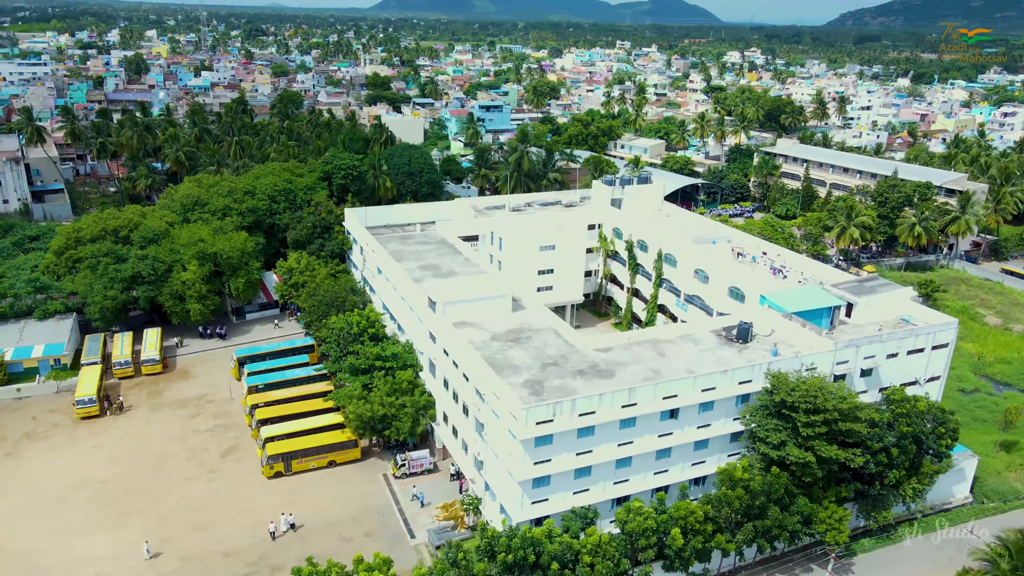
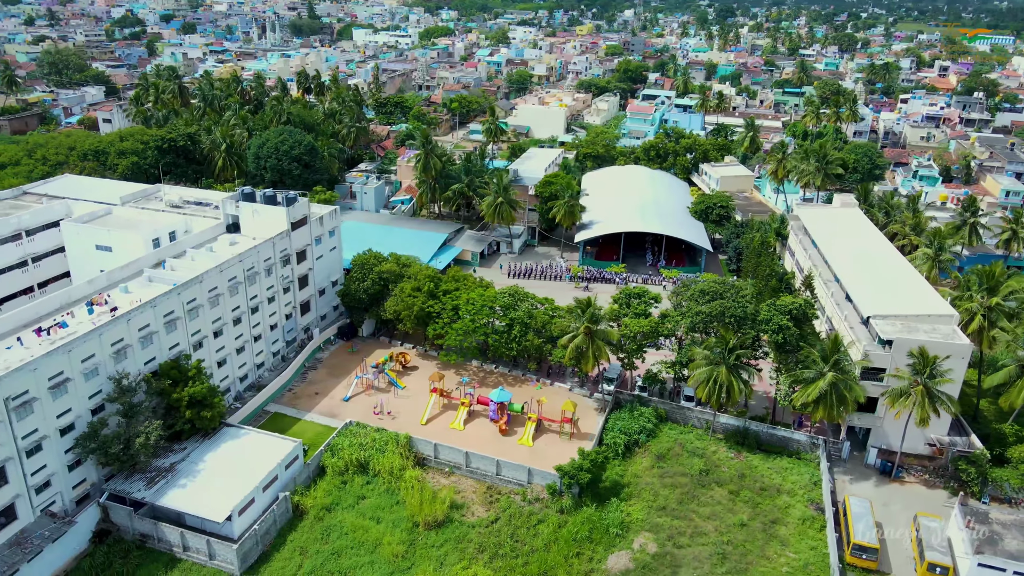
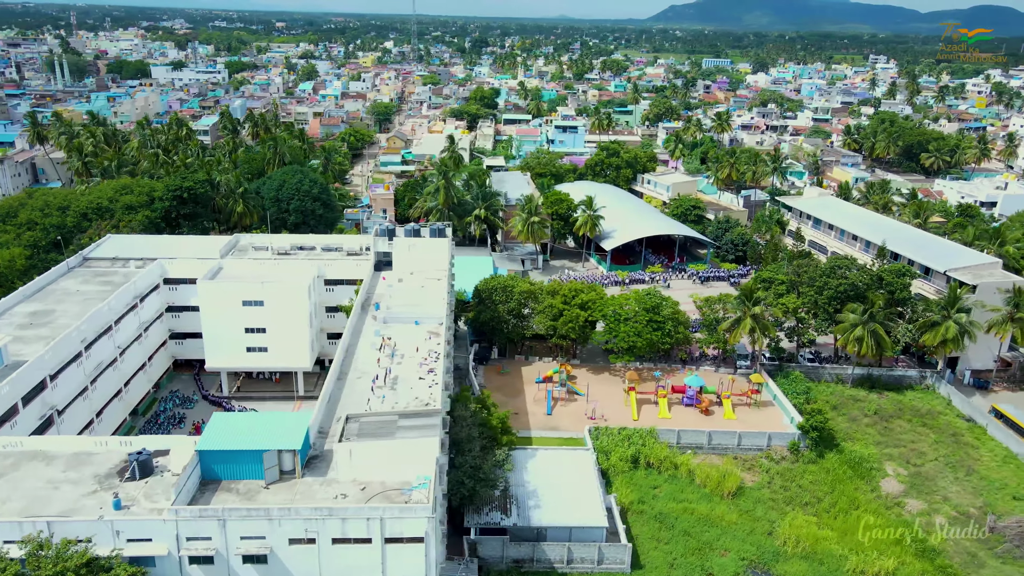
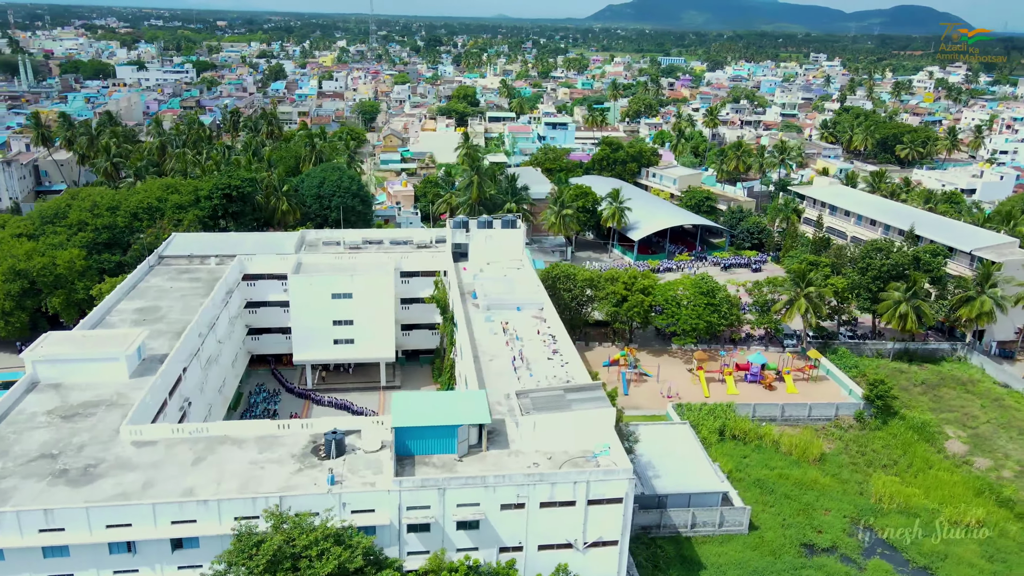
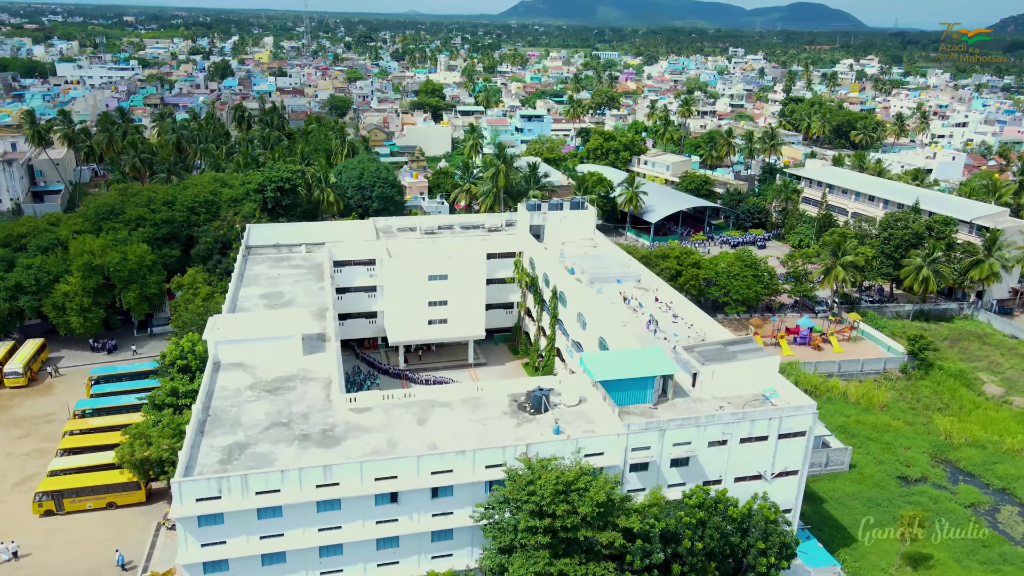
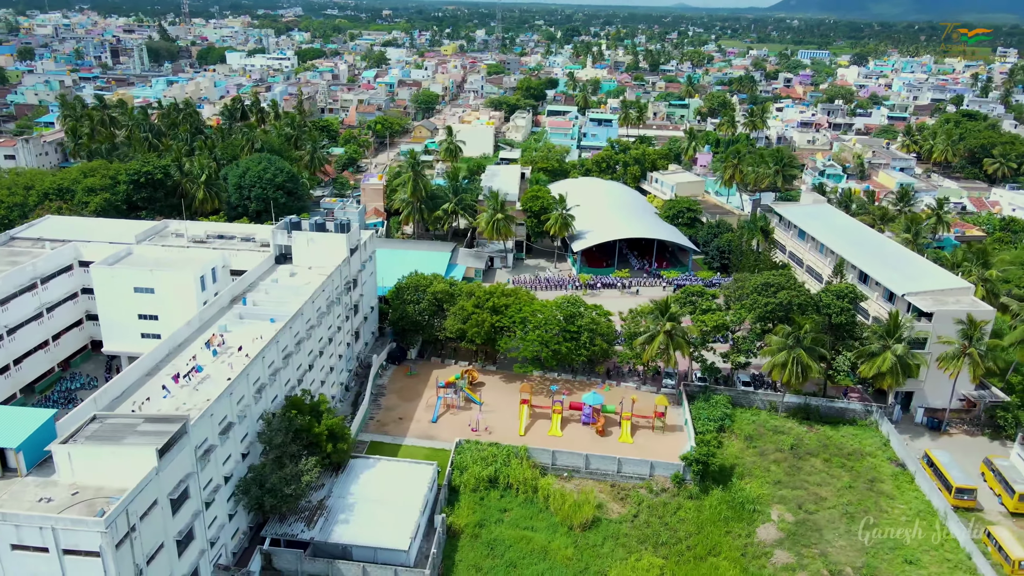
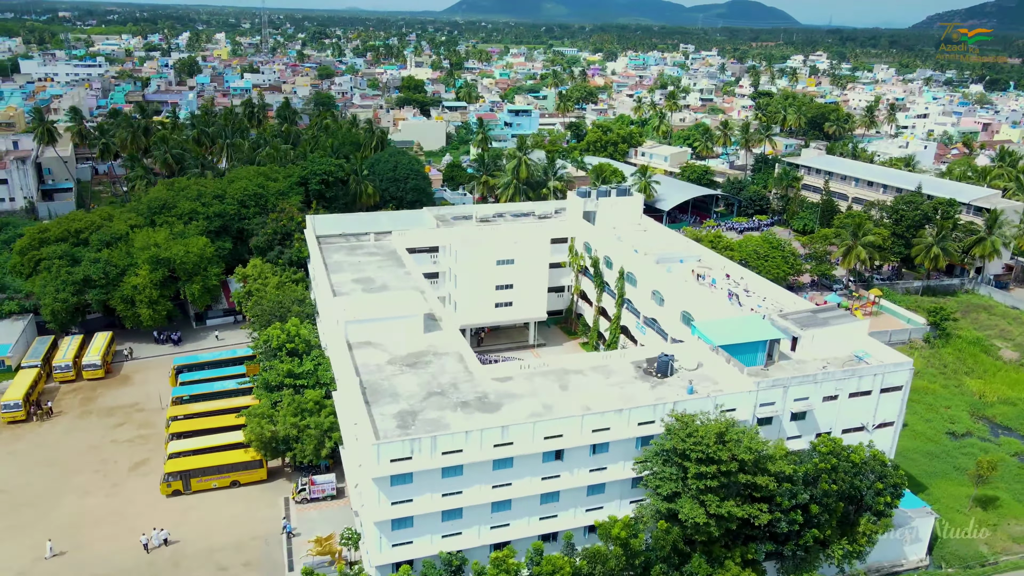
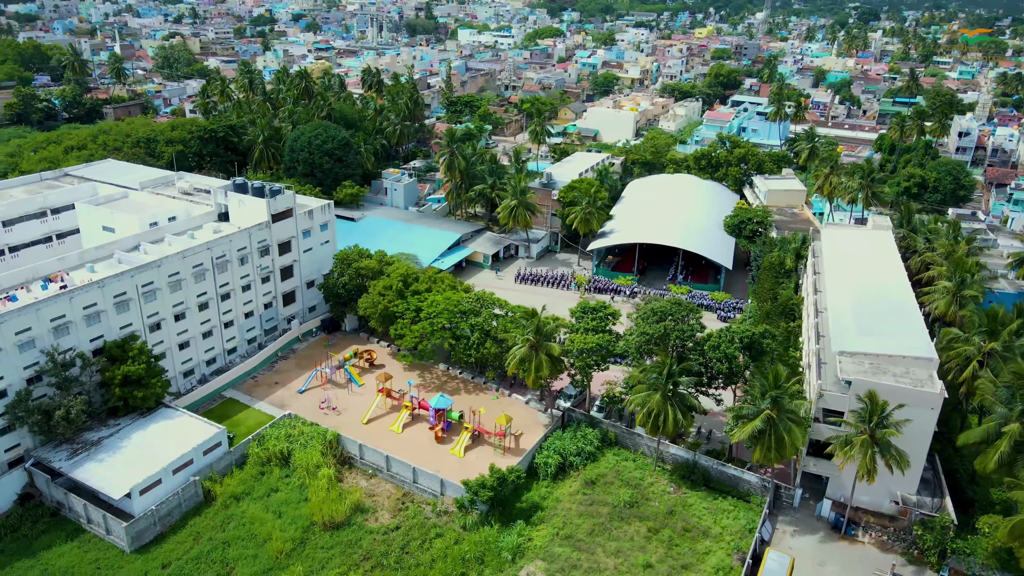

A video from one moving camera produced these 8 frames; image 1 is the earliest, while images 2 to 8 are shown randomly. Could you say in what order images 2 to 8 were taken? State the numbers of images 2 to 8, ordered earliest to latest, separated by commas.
7, 5, 4, 3, 6, 2, 8
